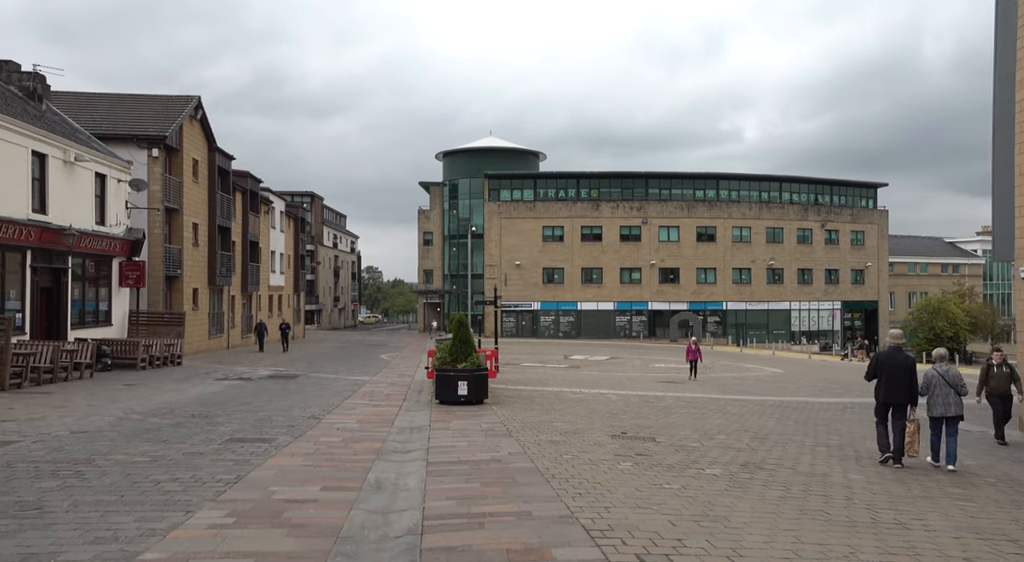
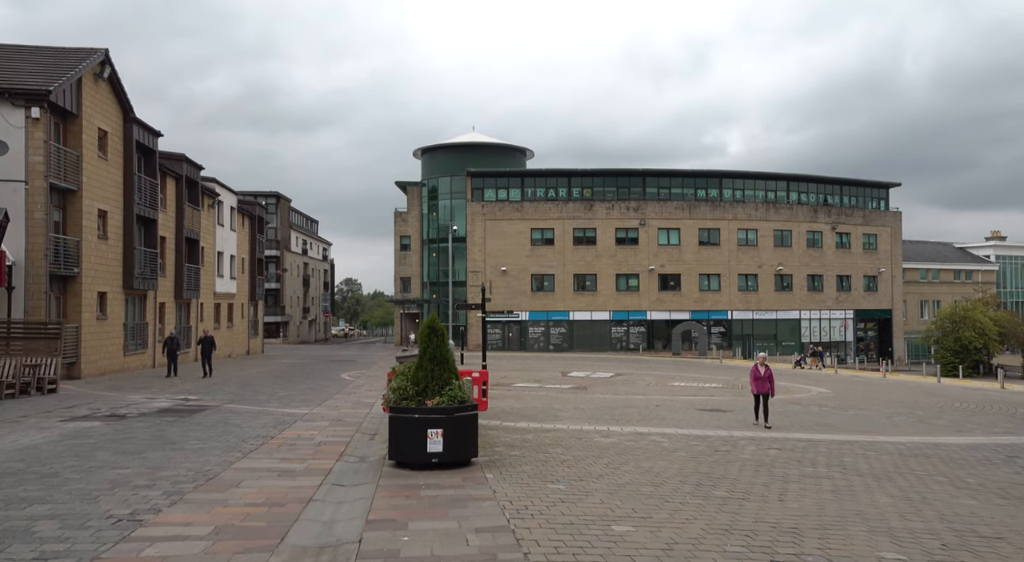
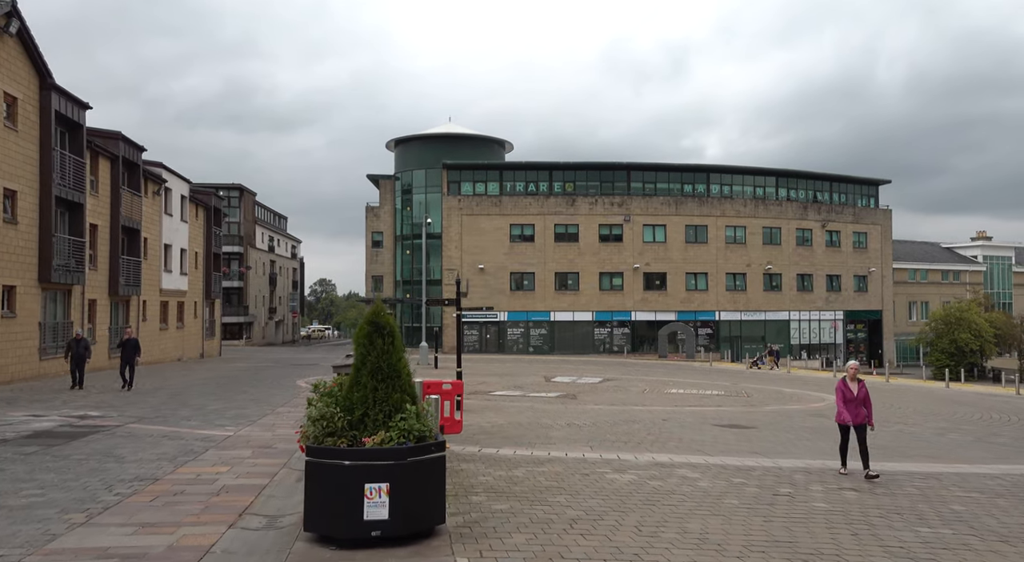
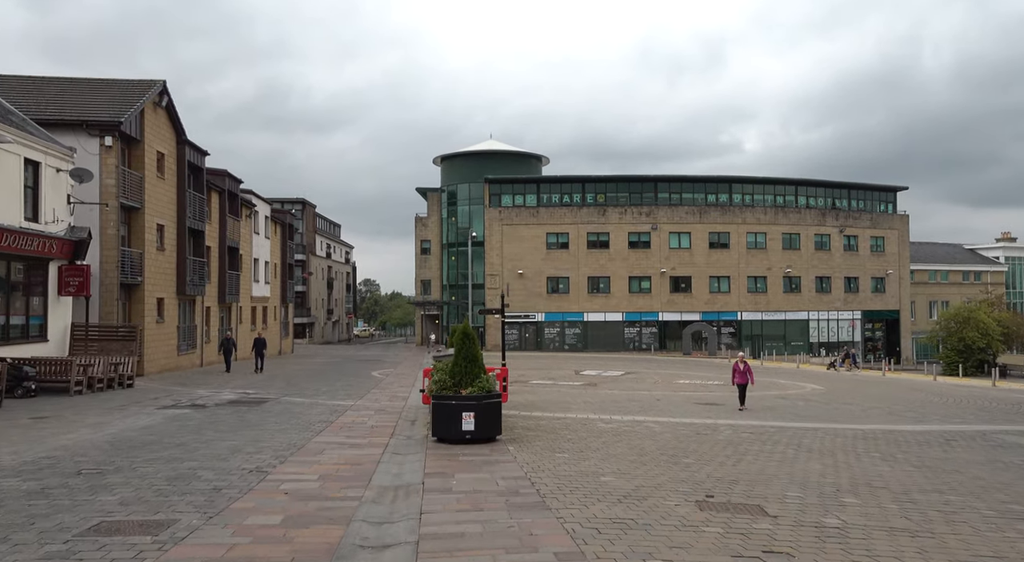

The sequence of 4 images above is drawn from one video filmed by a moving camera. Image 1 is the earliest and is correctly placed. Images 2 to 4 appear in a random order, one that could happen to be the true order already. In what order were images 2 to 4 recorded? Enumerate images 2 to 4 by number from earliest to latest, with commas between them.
4, 2, 3
